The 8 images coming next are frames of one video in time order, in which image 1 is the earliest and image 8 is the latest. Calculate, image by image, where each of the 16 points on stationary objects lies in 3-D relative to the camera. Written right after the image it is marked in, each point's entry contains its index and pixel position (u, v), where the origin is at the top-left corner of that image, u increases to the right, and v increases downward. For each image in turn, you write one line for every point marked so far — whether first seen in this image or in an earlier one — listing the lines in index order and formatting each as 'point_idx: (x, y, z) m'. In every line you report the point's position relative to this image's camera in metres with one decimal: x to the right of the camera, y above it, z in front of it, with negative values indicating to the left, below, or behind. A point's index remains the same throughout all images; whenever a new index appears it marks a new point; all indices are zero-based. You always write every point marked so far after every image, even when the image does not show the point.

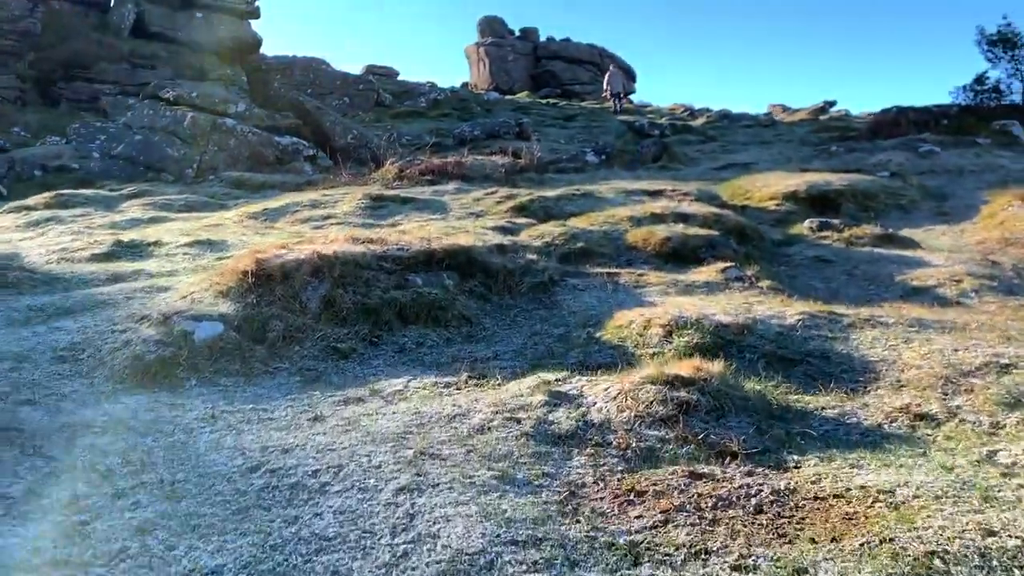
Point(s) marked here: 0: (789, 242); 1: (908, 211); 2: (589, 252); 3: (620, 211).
0: (+4.4, +0.7, +13.4) m
1: (+8.4, +1.6, +18.0) m
2: (+1.1, +0.5, +11.6) m
3: (+1.7, +1.3, +13.7) m
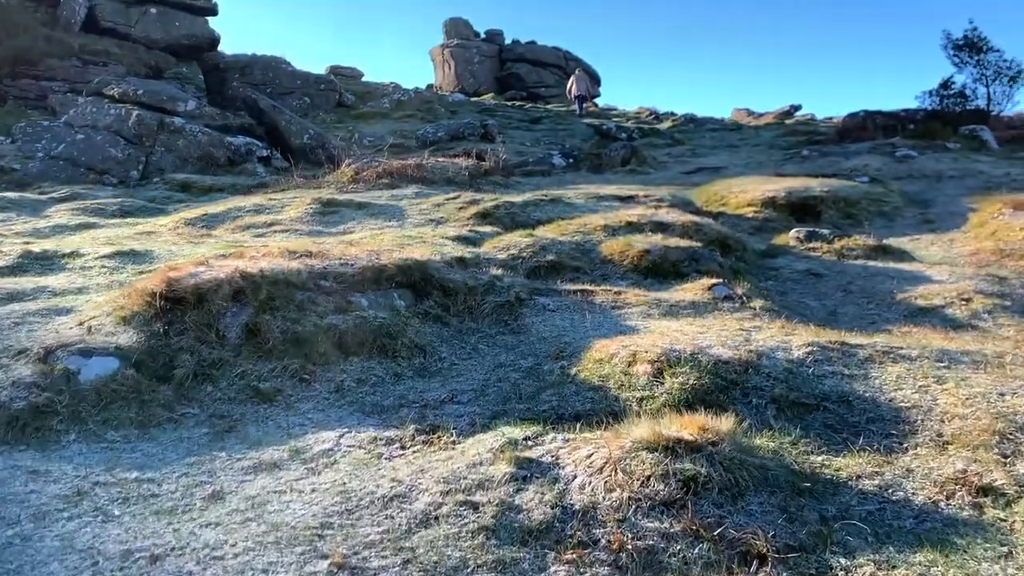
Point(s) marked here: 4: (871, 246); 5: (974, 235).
0: (+3.8, +0.5, +12.4) m
1: (+7.7, +1.4, +17.1) m
2: (+0.6, +0.3, +10.3) m
3: (+1.2, +1.0, +12.5) m
4: (+5.2, +0.6, +12.1) m
5: (+8.2, +0.9, +14.8) m
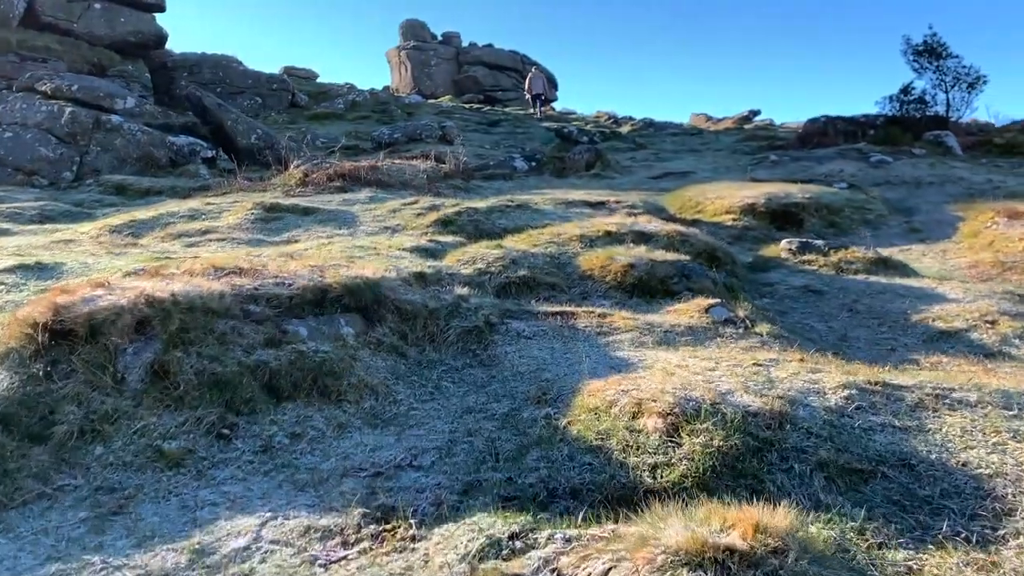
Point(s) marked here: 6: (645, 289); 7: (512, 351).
0: (+3.4, +0.3, +11.2) m
1: (+7.0, +1.1, +16.1) m
2: (+0.2, 0.0, +9.1) m
3: (+0.7, +0.8, +11.2) m
4: (+4.7, +0.4, +11.0) m
5: (+7.6, +0.7, +13.9) m
6: (+1.4, 0.0, +9.0) m
7: (0.0, -0.5, +7.2) m
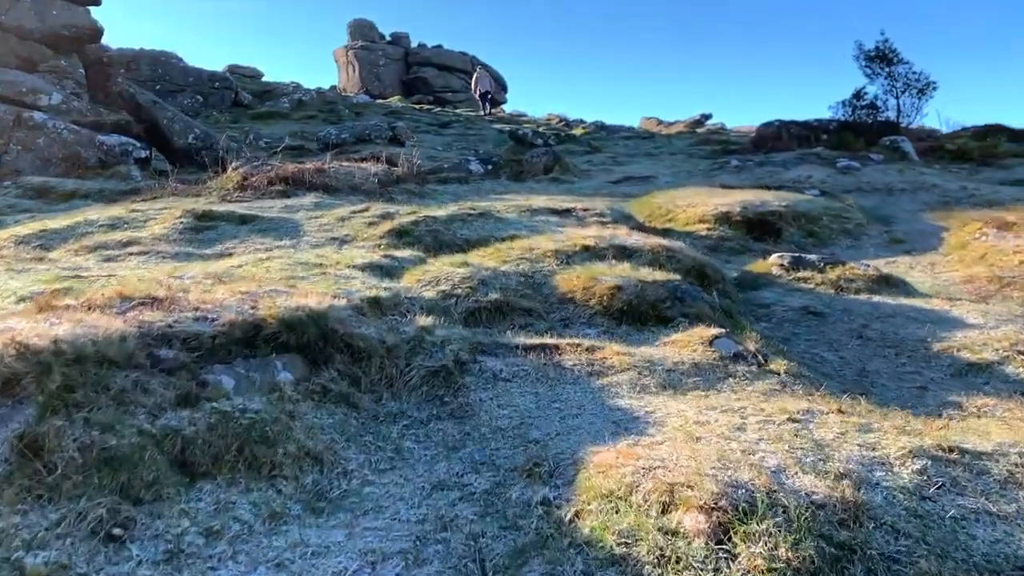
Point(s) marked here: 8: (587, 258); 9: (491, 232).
0: (+3.0, 0.0, +10.2) m
1: (+6.3, +0.9, +15.3) m
2: (0.0, -0.2, +7.8) m
3: (+0.3, +0.6, +10.0) m
4: (+4.3, +0.1, +10.1) m
5: (+7.0, +0.5, +13.1) m
6: (+1.1, -0.3, +7.8) m
7: (-0.2, -0.8, +5.9) m
8: (+0.8, +0.3, +9.4) m
9: (-0.3, +0.8, +12.3) m
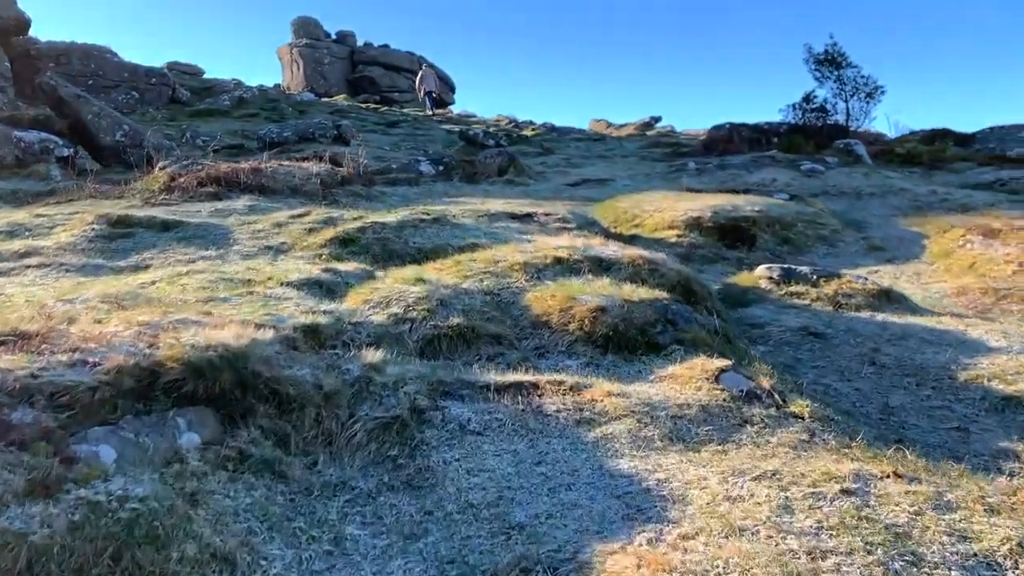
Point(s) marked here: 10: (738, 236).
0: (+2.5, -0.2, +9.1) m
1: (+5.5, +0.7, +14.4) m
2: (-0.3, -0.4, +6.6) m
3: (-0.1, +0.4, +8.8) m
4: (+3.9, 0.0, +9.1) m
5: (+6.4, +0.3, +12.3) m
6: (+0.9, -0.4, +6.6) m
7: (-0.3, -1.0, +4.7) m
8: (+0.5, +0.2, +8.2) m
9: (-0.9, +0.6, +11.0) m
10: (+3.9, +0.9, +14.3) m
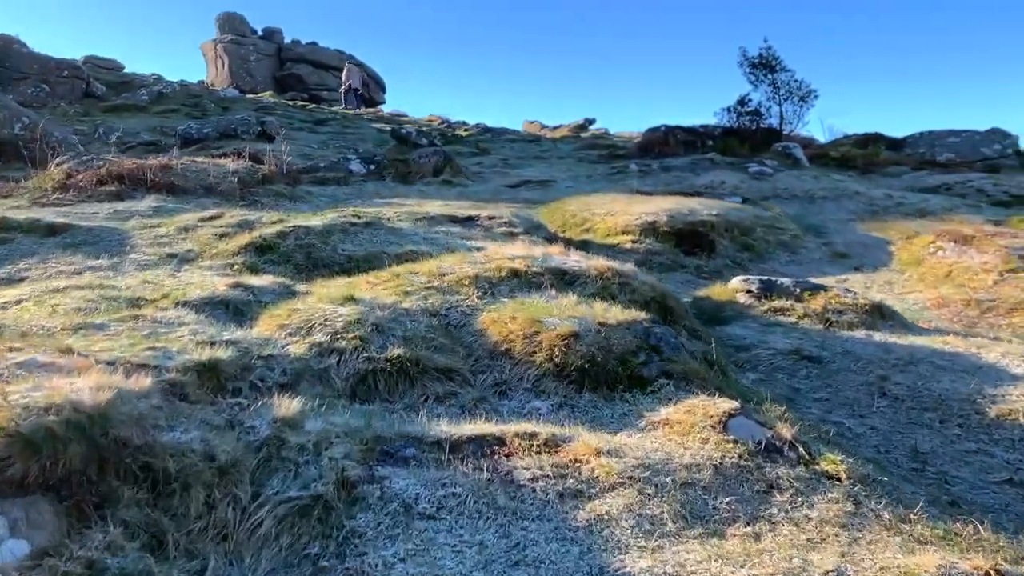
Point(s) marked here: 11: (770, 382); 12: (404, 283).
0: (+2.0, -0.3, +8.1) m
1: (+4.6, +0.6, +13.6) m
2: (-0.6, -0.5, +5.3) m
3: (-0.6, +0.2, +7.5) m
4: (+3.4, -0.2, +8.1) m
5: (+5.6, +0.1, +11.5) m
6: (+0.6, -0.6, +5.4) m
7: (-0.5, -1.1, +3.4) m
8: (0.0, 0.0, +7.0) m
9: (-1.5, +0.5, +9.7) m
10: (+2.9, +0.7, +13.3) m
11: (+2.0, -0.7, +6.6) m
12: (-0.9, 0.0, +7.0) m
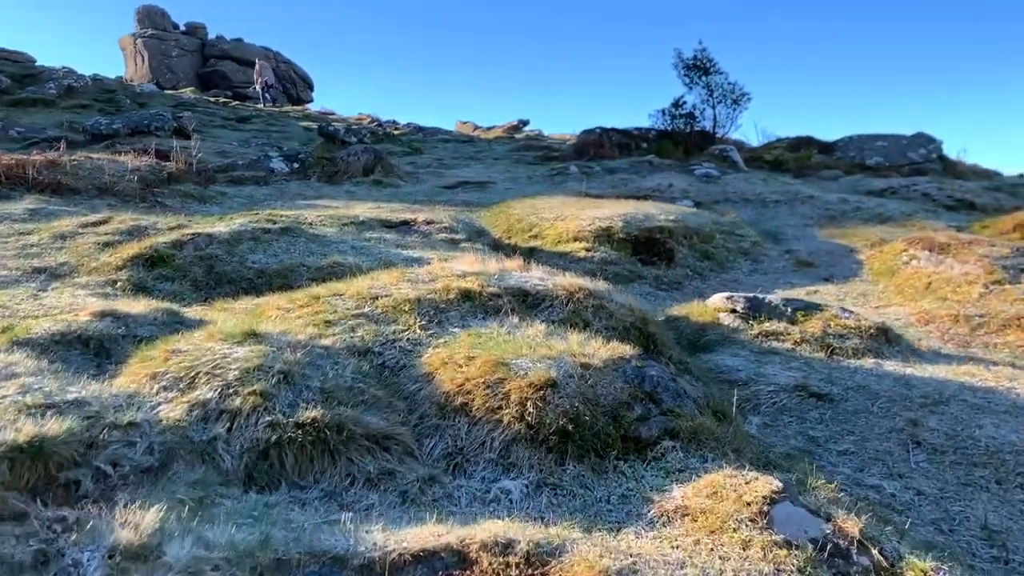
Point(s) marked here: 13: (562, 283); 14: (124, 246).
0: (+1.6, -0.5, +6.8) m
1: (+3.7, +0.4, +12.6) m
2: (-0.8, -0.7, +3.9) m
3: (-1.0, 0.0, +6.1) m
4: (+3.0, -0.3, +7.0) m
5: (+4.9, 0.0, +10.6) m
6: (+0.4, -0.7, +4.1) m
7: (-0.5, -1.3, +2.0) m
8: (-0.3, -0.2, +5.6) m
9: (-2.1, +0.3, +8.2) m
10: (+2.1, +0.6, +12.1) m
11: (+1.7, -0.9, +5.3) m
12: (-1.2, -0.1, +5.5) m
13: (+0.4, 0.0, +6.3) m
14: (-3.8, +0.4, +8.1) m
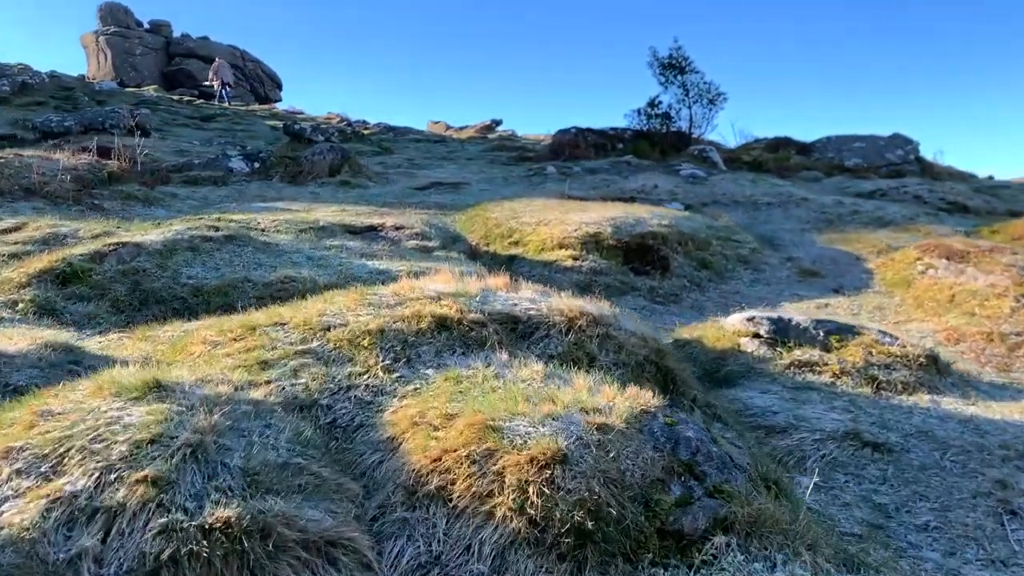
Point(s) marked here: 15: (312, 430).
0: (+1.5, -0.6, +5.7) m
1: (+3.4, +0.3, +11.5) m
2: (-0.8, -0.9, +2.7) m
3: (-1.1, -0.1, +4.9) m
4: (+2.9, -0.5, +6.0) m
5: (+4.6, -0.2, +9.6) m
6: (+0.4, -0.9, +3.0) m
7: (-0.4, -1.4, +0.8) m
8: (-0.4, -0.3, +4.4) m
9: (-2.2, +0.1, +7.0) m
10: (+1.8, +0.4, +11.0) m
11: (+1.7, -1.0, +4.2) m
12: (-1.3, -0.3, +4.3) m
13: (+0.3, -0.1, +5.1) m
14: (-3.9, +0.2, +6.9) m
15: (-0.8, -0.6, +3.5) m
